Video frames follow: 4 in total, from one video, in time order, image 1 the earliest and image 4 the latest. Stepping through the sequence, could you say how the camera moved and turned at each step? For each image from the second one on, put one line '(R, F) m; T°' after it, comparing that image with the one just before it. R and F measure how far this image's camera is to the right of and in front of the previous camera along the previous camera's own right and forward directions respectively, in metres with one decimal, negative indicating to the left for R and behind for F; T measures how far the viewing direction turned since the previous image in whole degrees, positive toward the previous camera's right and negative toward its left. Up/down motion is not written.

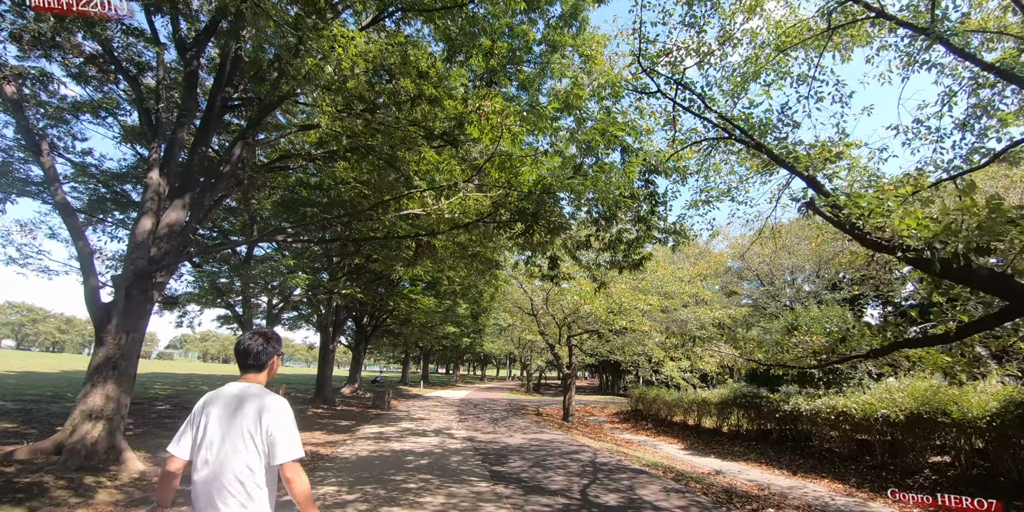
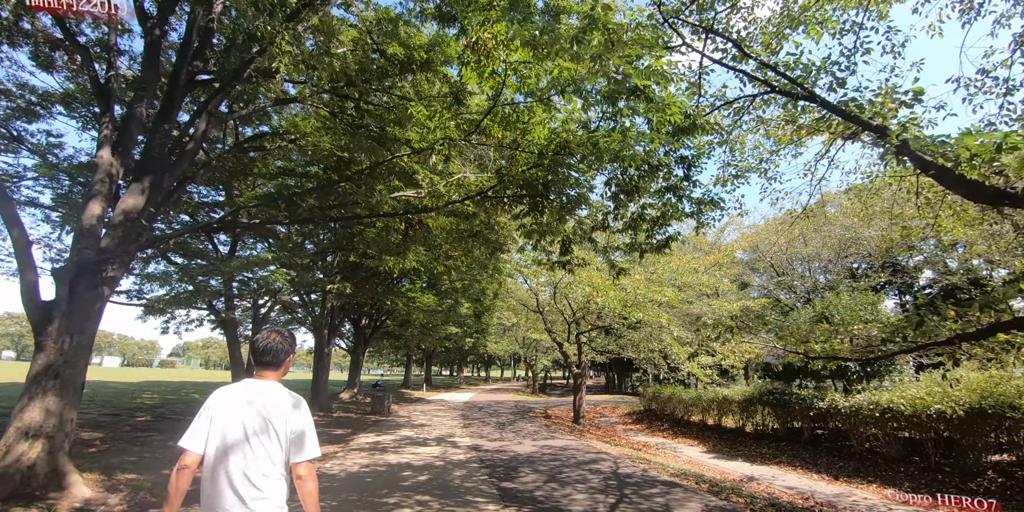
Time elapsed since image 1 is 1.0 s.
(-0.1, +1.0) m; 0°
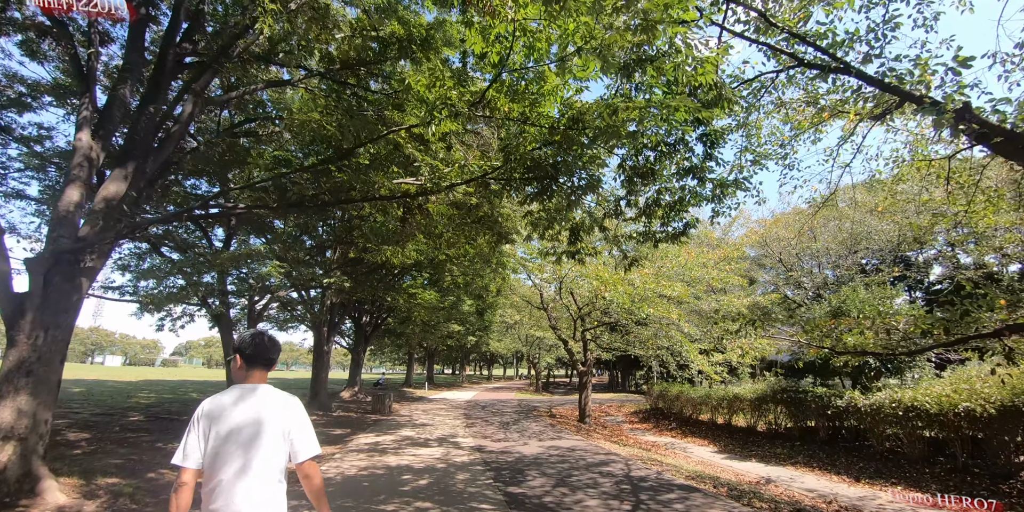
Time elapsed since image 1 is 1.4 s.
(-0.1, +0.4) m; 0°
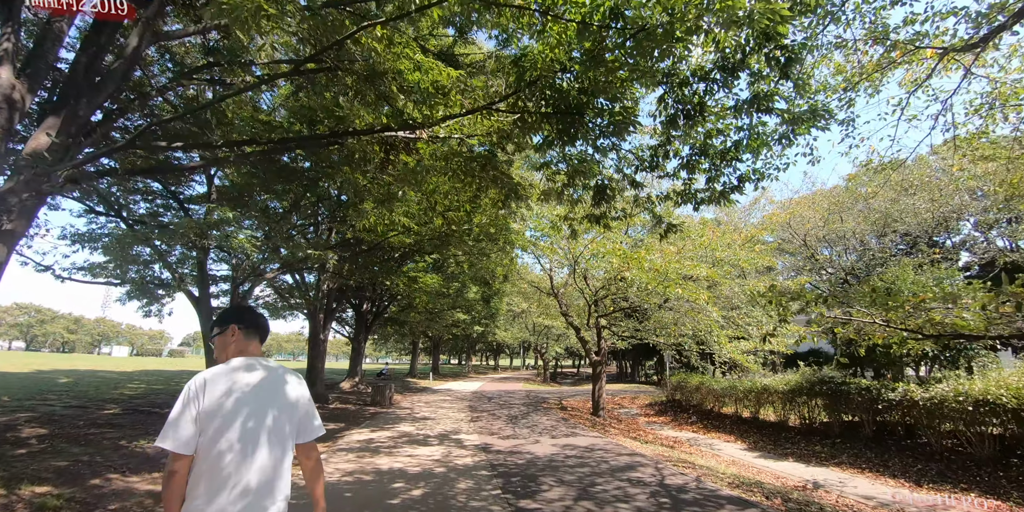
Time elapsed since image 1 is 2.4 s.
(-0.1, +1.2) m; -1°
